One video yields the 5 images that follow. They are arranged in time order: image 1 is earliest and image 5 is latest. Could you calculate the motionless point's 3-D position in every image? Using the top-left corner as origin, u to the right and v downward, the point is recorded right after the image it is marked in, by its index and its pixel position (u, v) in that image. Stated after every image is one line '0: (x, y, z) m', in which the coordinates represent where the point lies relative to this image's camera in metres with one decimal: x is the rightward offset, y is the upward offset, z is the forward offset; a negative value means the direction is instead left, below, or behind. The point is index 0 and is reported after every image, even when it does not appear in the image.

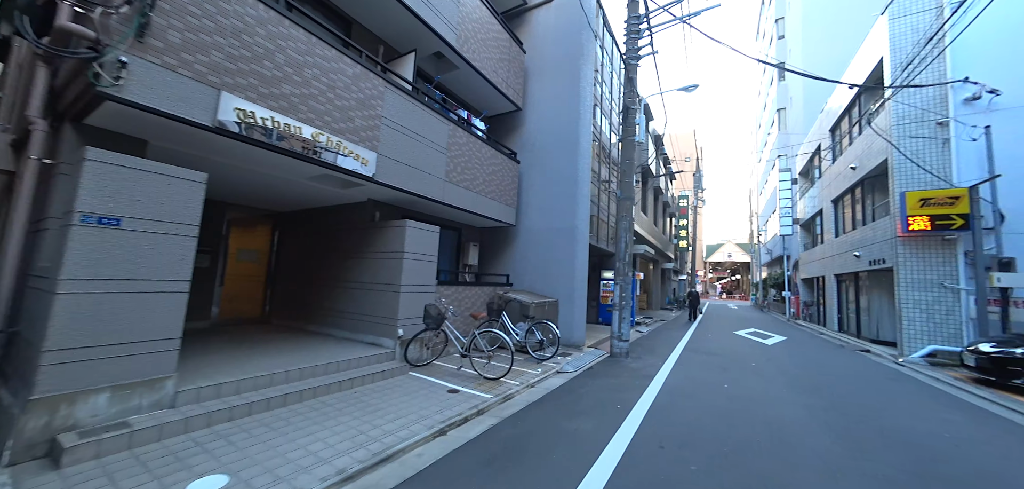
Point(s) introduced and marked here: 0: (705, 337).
0: (+6.1, -3.0, +11.9) m
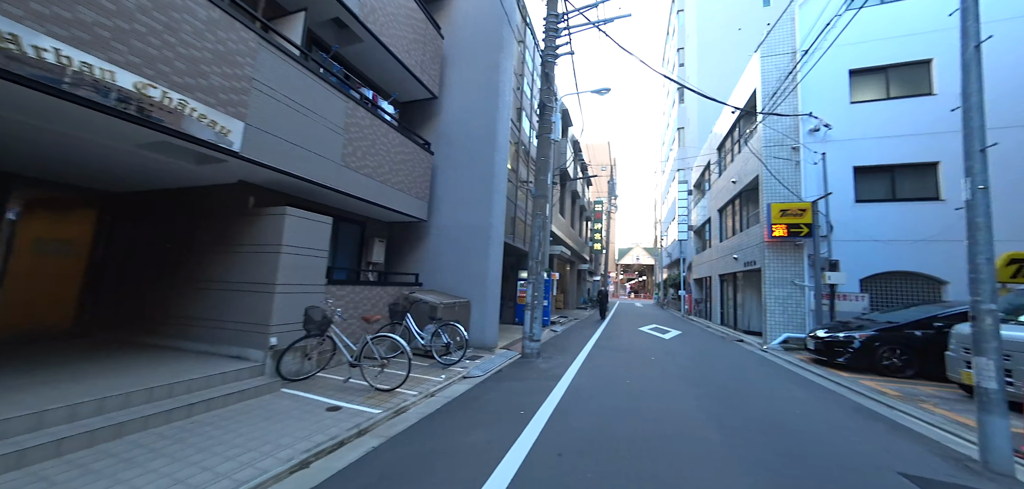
0: (+3.4, -3.1, +12.6) m
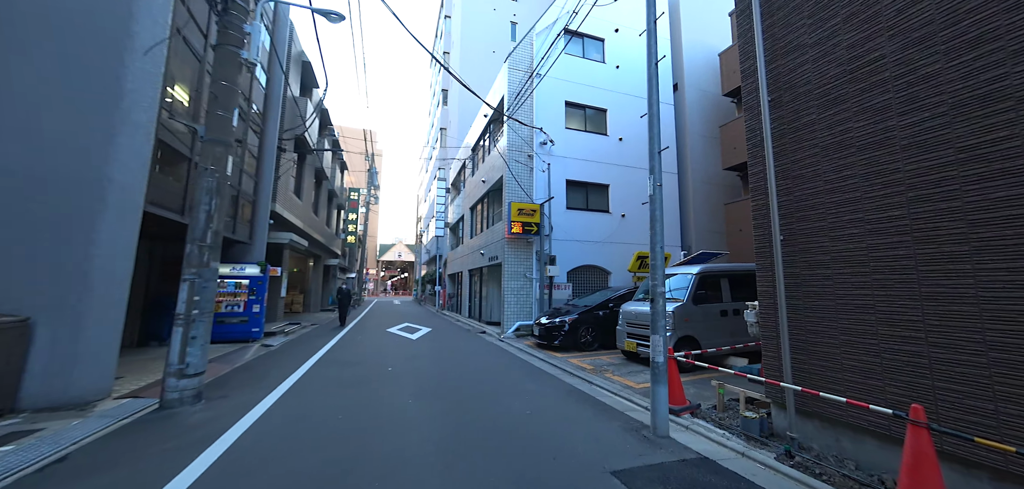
0: (-4.6, -2.8, +10.8) m
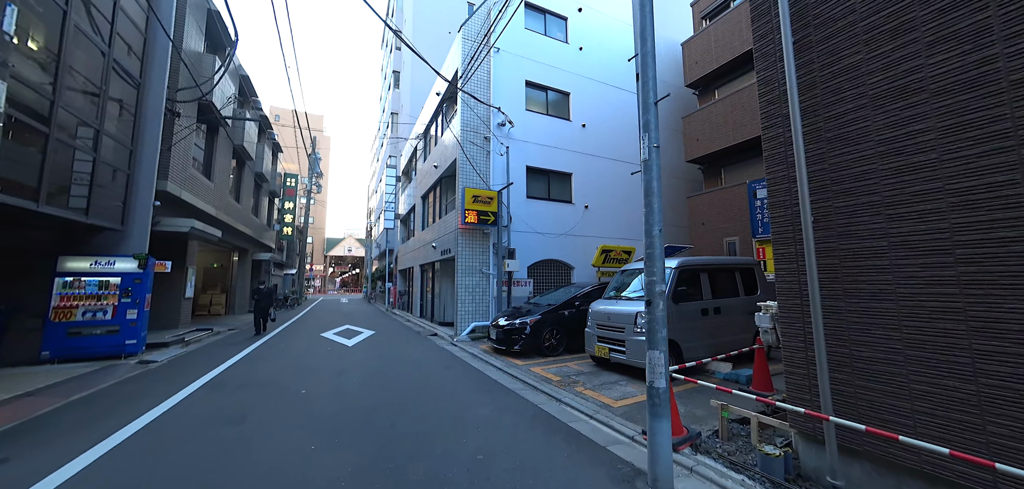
0: (-5.8, -2.6, +8.9) m
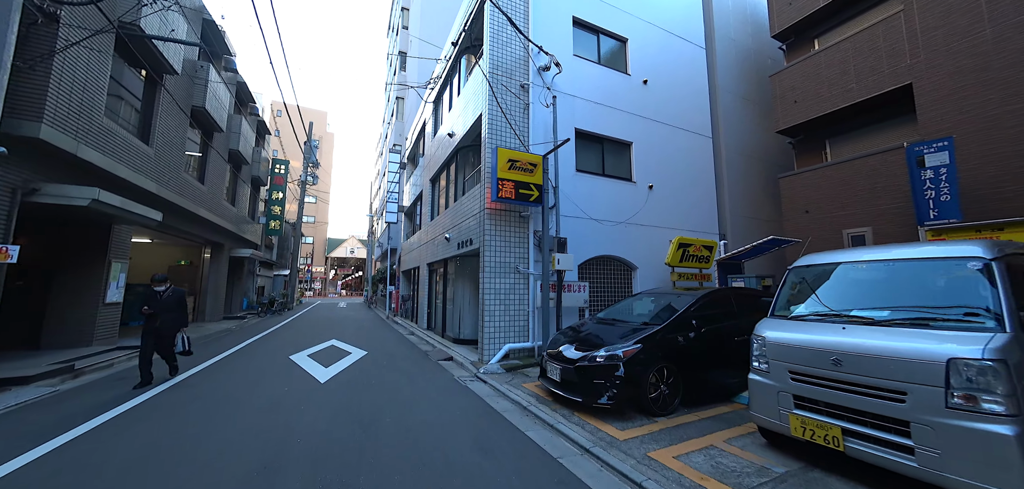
0: (-4.8, -2.2, +5.5) m
